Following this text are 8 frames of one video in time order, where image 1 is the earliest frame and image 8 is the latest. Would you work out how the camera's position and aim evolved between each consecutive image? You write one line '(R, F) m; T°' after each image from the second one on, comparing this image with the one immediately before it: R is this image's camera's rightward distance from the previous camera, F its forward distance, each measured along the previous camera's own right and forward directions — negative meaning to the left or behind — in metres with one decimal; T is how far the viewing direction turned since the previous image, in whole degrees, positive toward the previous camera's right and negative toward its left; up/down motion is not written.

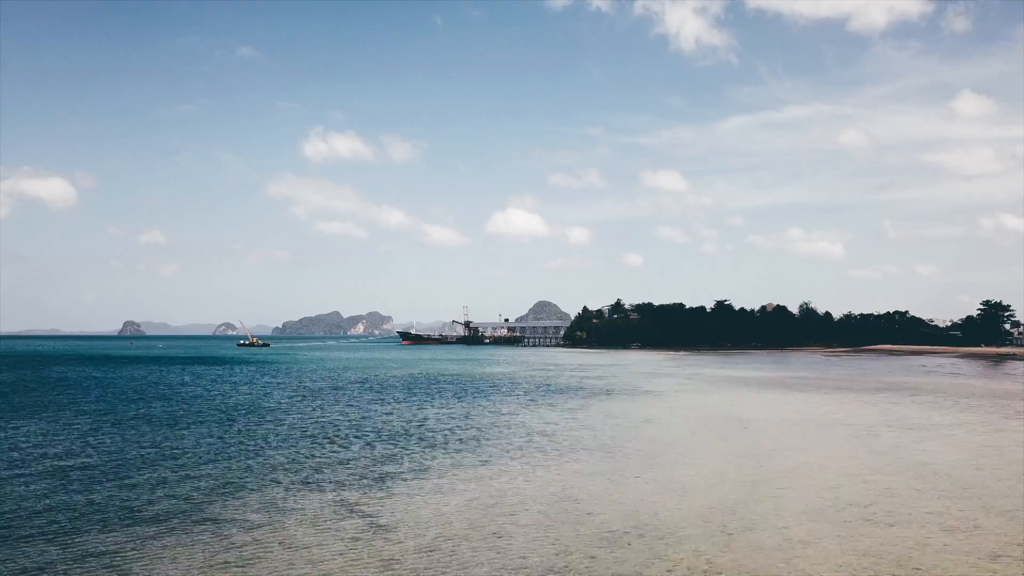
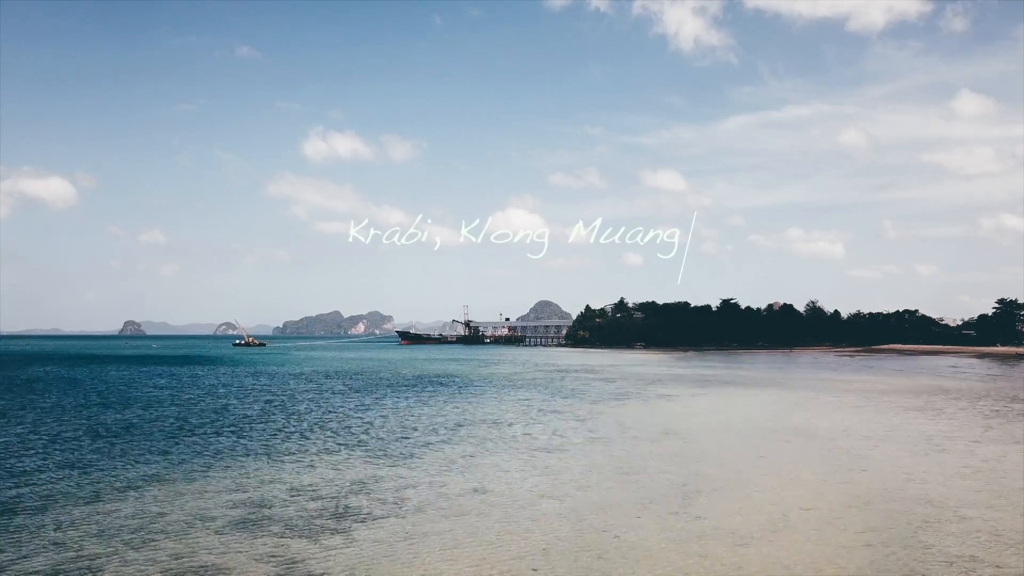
(0.0, +5.5) m; 0°
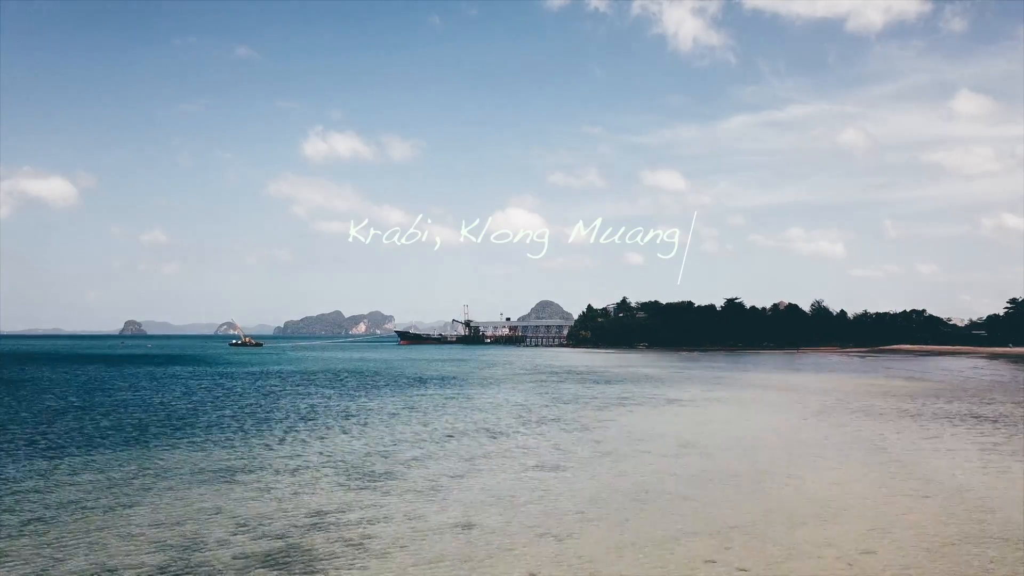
(+0.2, +4.1) m; 0°
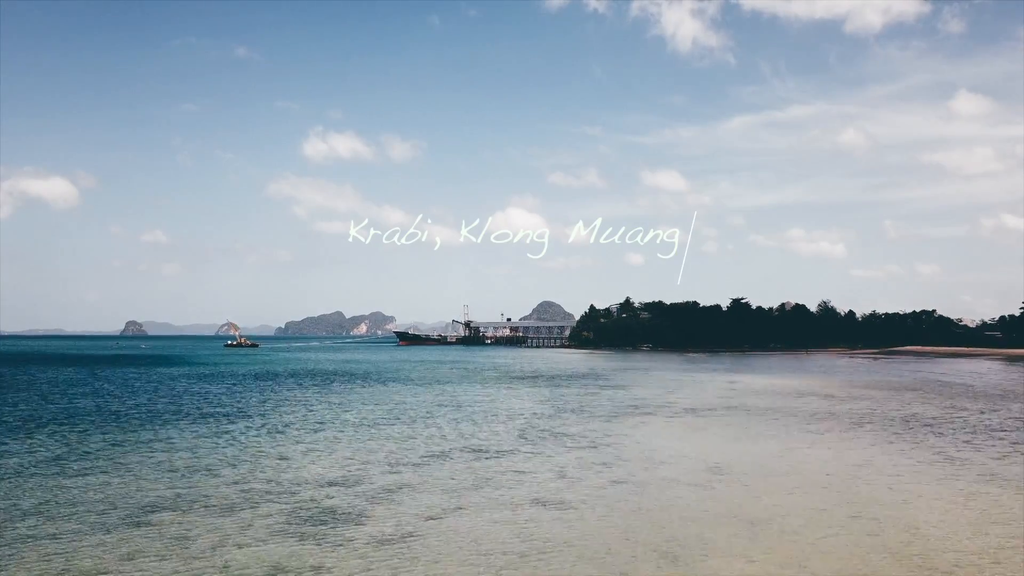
(+0.2, +5.2) m; 0°
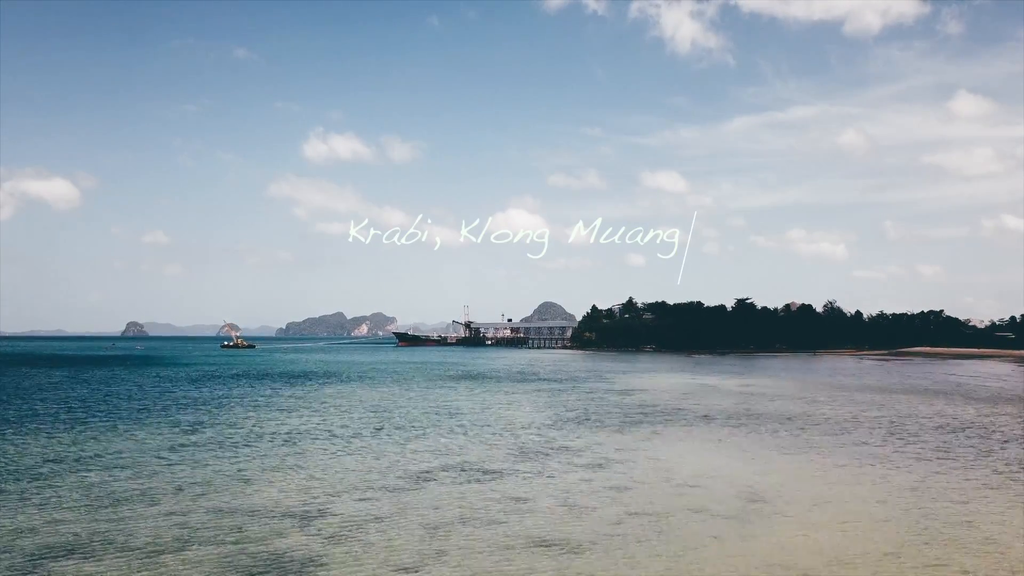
(+0.1, +4.1) m; 0°
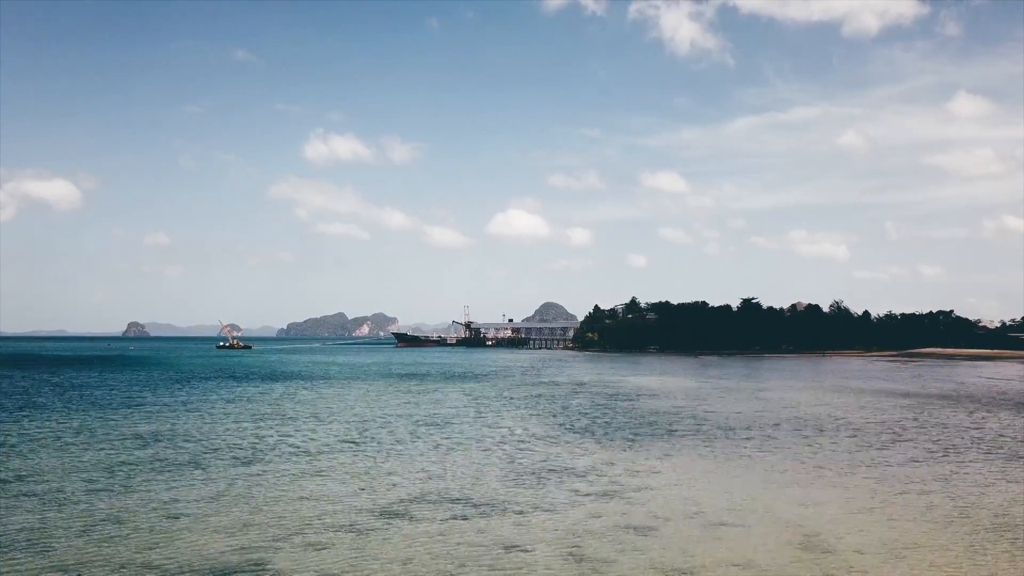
(+0.2, +4.7) m; 0°
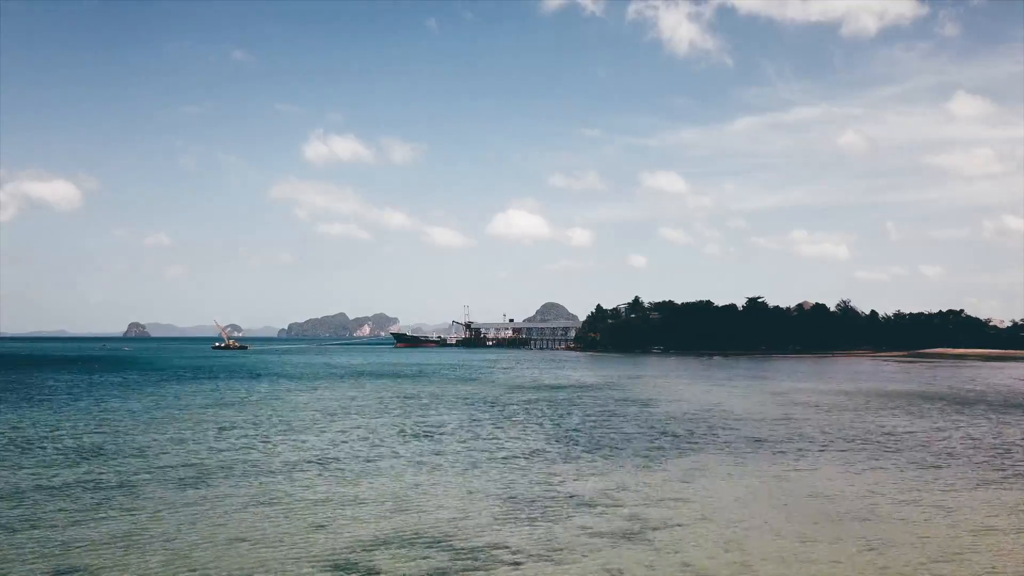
(+0.2, +4.7) m; 0°
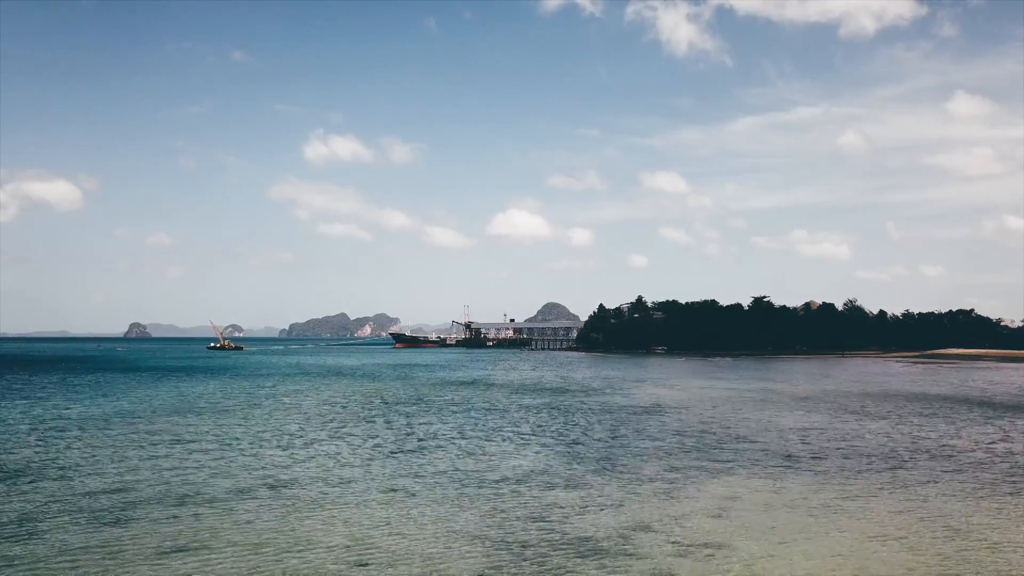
(+0.2, +4.7) m; 0°
